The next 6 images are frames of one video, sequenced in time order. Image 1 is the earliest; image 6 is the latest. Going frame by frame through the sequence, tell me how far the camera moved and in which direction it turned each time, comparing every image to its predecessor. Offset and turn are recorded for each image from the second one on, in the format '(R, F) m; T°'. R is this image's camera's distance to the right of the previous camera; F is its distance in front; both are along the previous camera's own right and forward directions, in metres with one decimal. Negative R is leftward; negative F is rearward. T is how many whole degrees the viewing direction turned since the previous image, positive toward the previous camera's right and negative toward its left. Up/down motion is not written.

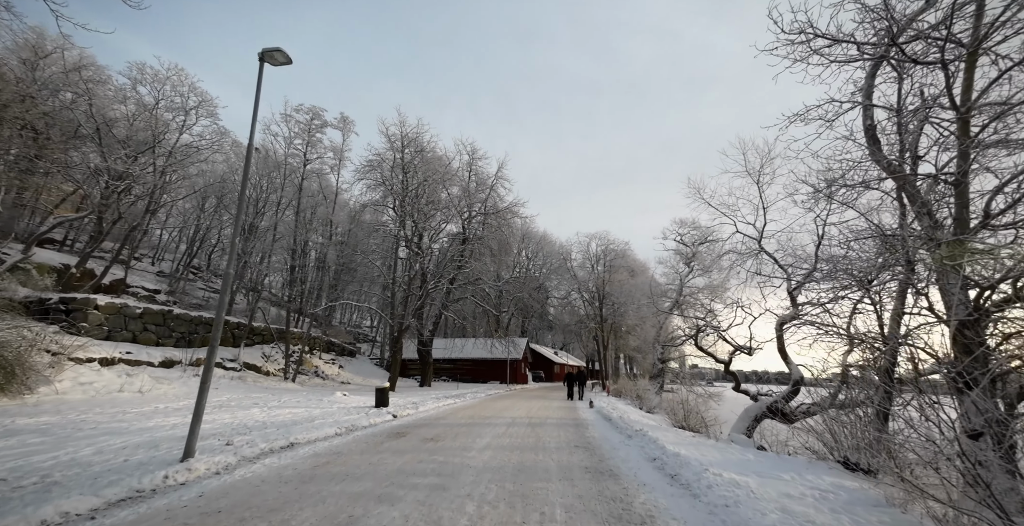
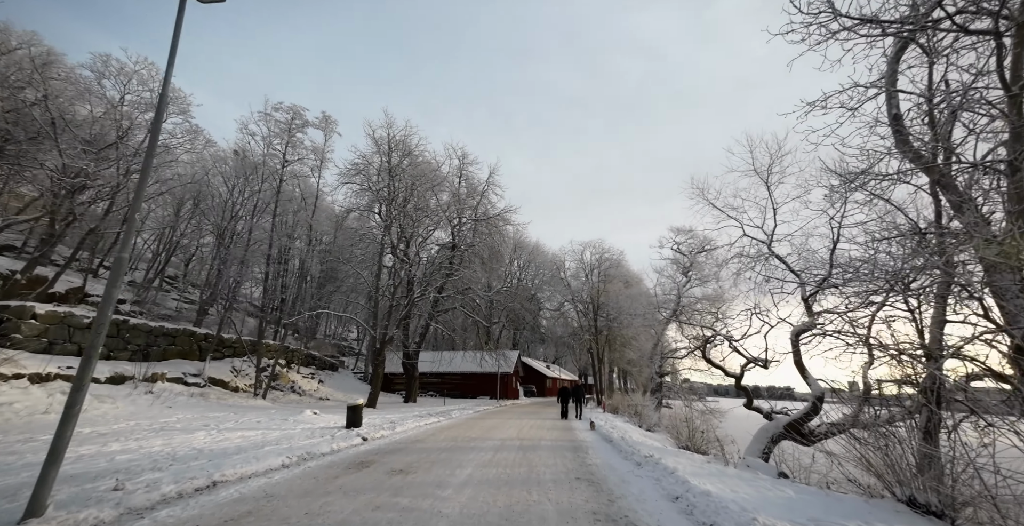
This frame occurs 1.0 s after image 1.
(0.0, +1.1) m; +1°
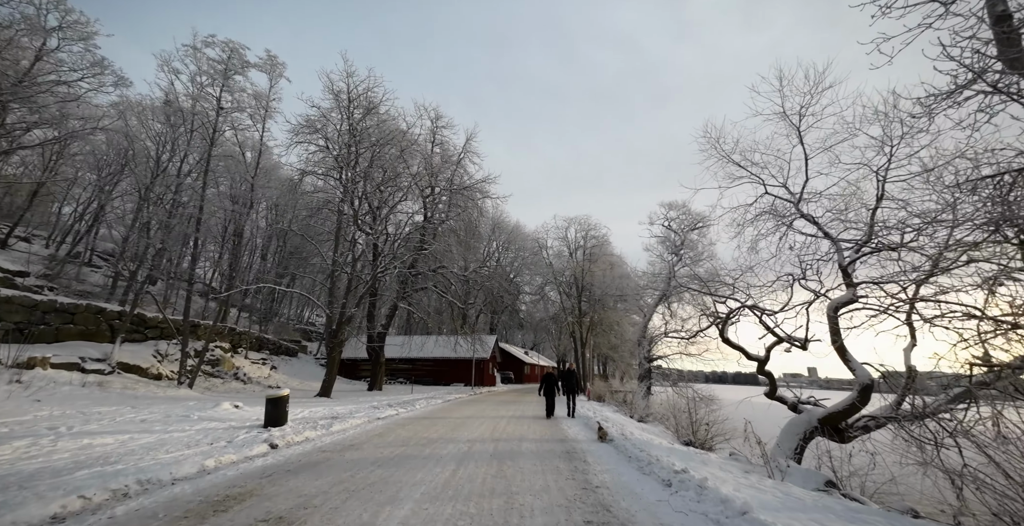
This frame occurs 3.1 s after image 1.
(+0.1, +2.4) m; +3°
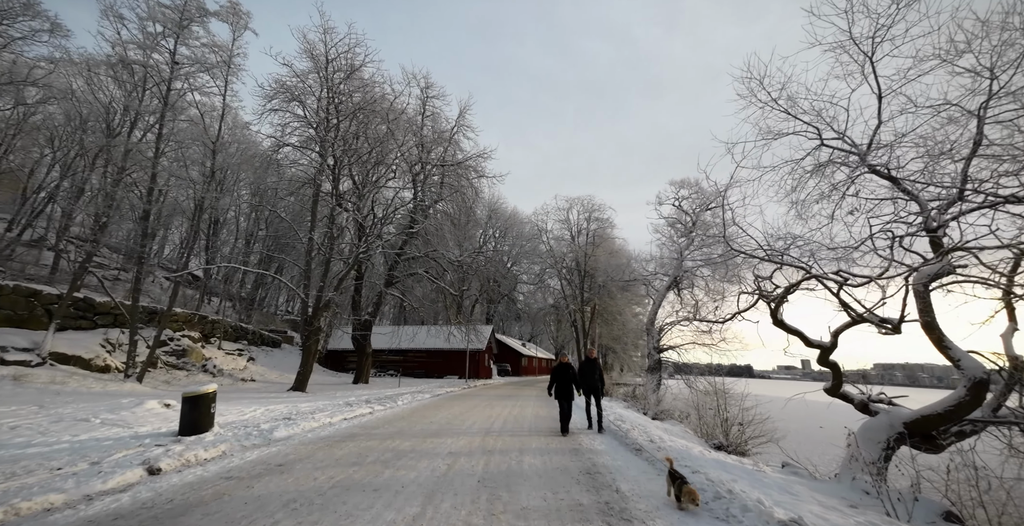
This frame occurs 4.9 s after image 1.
(0.0, +1.9) m; 0°
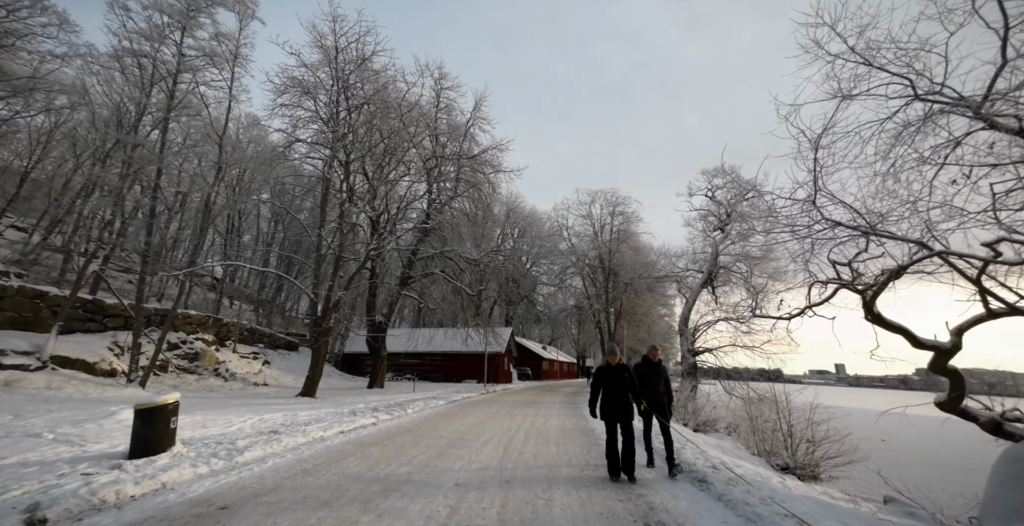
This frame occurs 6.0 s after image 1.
(0.0, +1.2) m; -3°
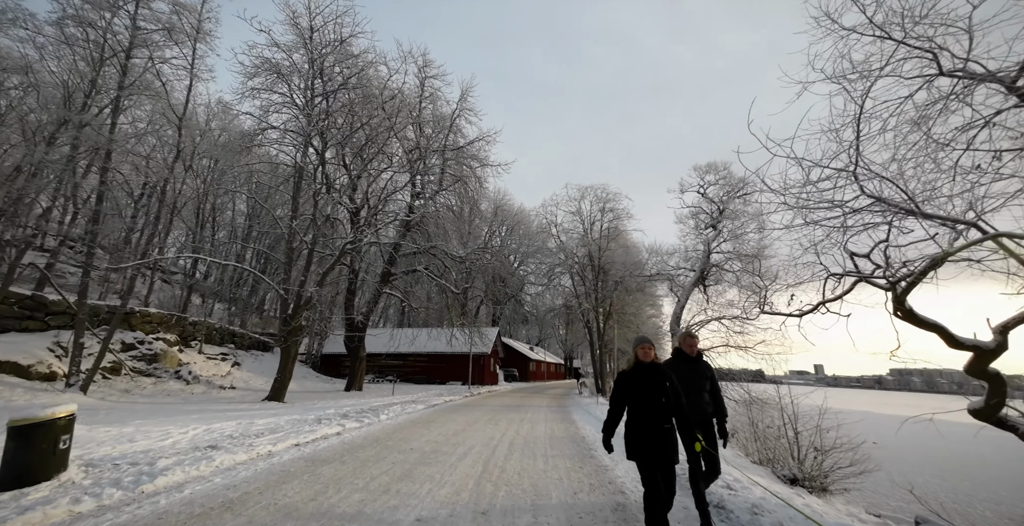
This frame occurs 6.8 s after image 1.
(+0.1, +0.9) m; +2°
